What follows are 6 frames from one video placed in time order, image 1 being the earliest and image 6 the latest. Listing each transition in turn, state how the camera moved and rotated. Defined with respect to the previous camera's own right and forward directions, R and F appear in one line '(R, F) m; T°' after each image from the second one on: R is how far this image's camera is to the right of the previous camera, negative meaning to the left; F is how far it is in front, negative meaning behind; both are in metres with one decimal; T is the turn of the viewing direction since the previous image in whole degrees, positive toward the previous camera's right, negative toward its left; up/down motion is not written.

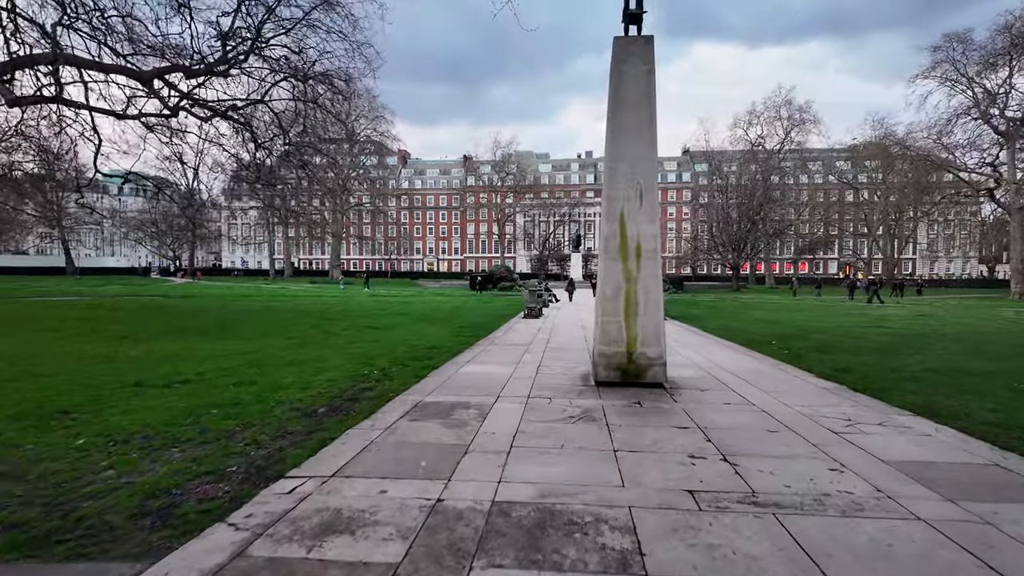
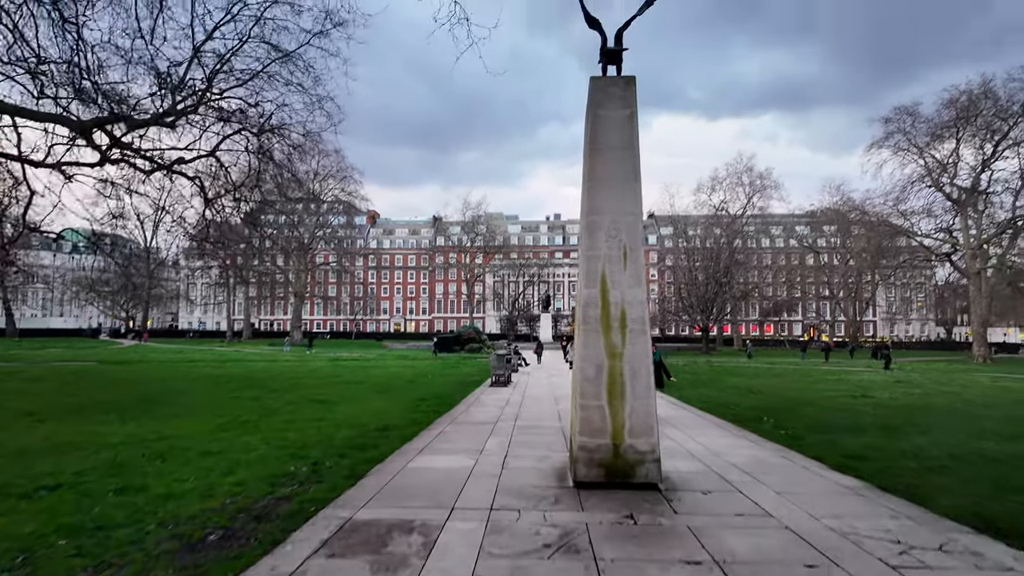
(+0.1, +0.9) m; +3°
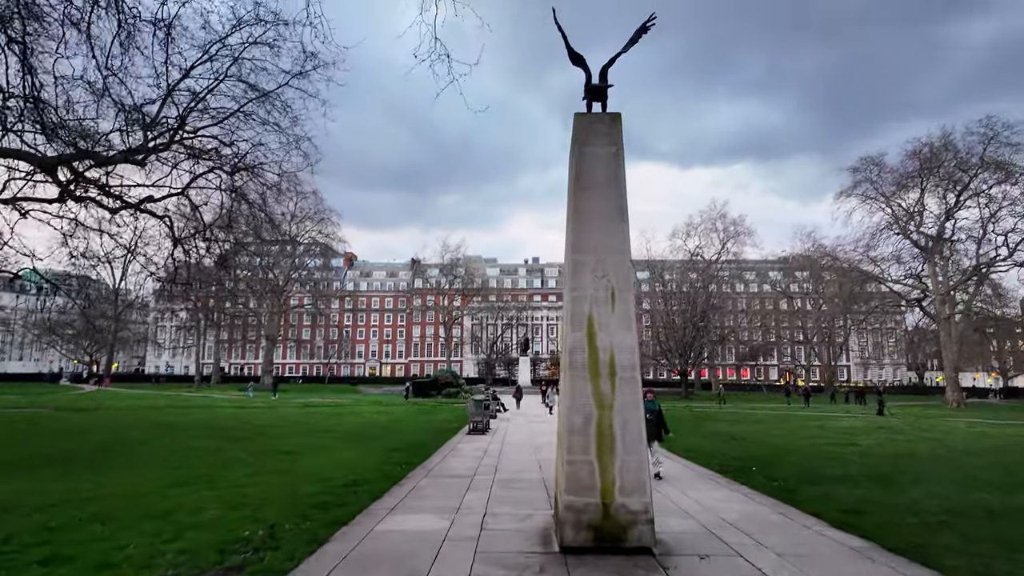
(0.0, +0.3) m; +2°
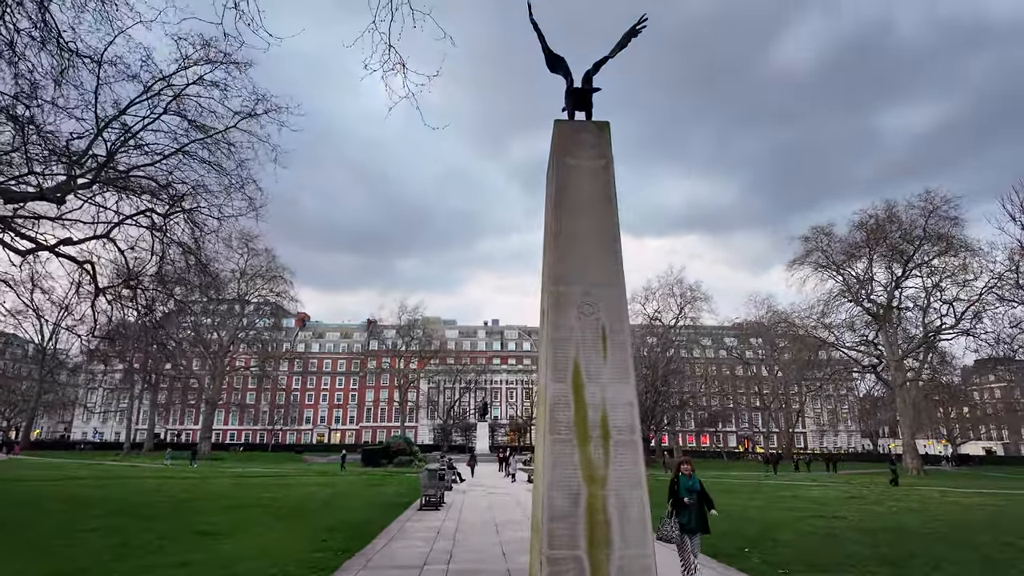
(0.0, +0.9) m; +4°
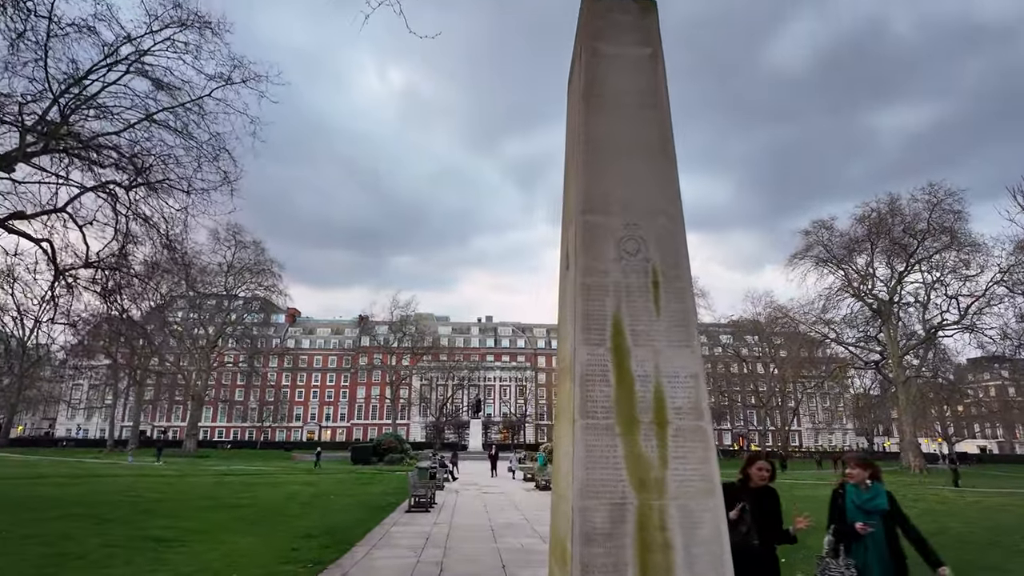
(-0.1, +1.0) m; +1°
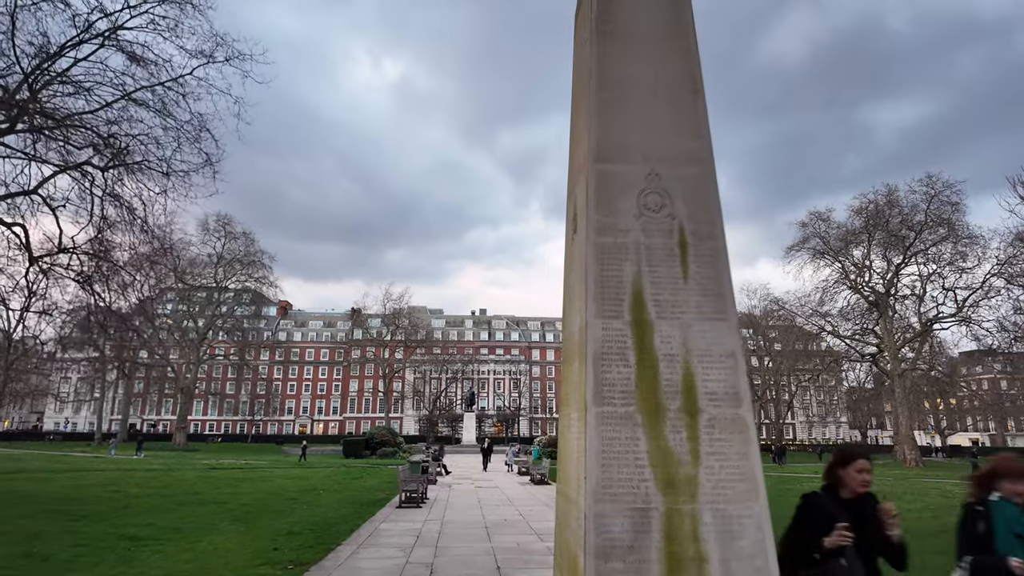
(0.0, +0.4) m; +1°
